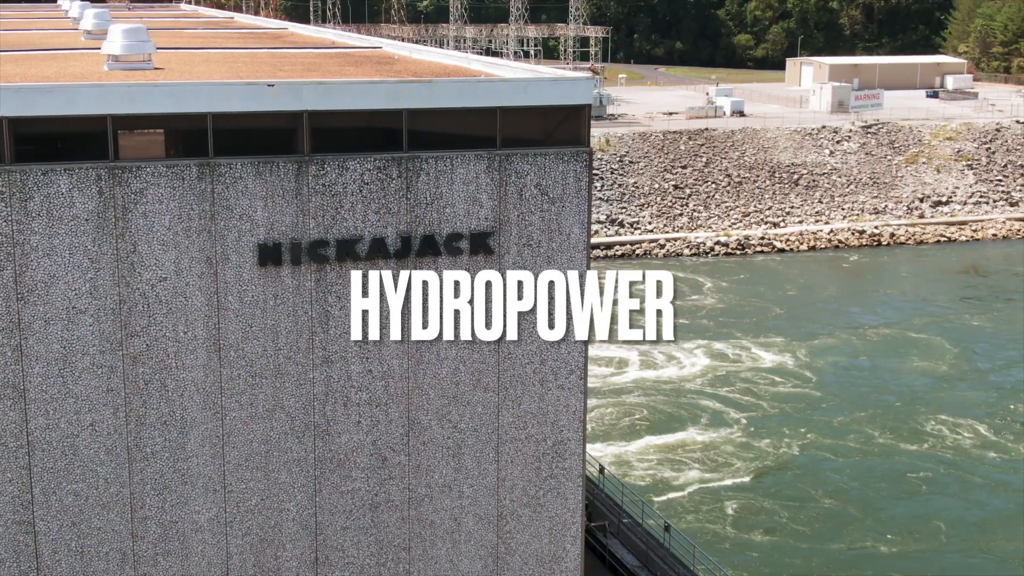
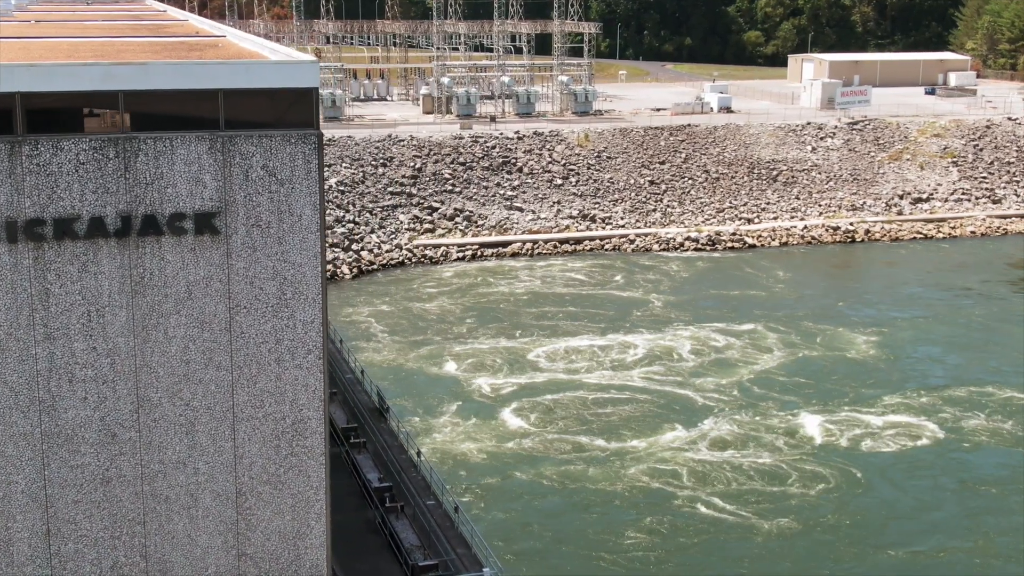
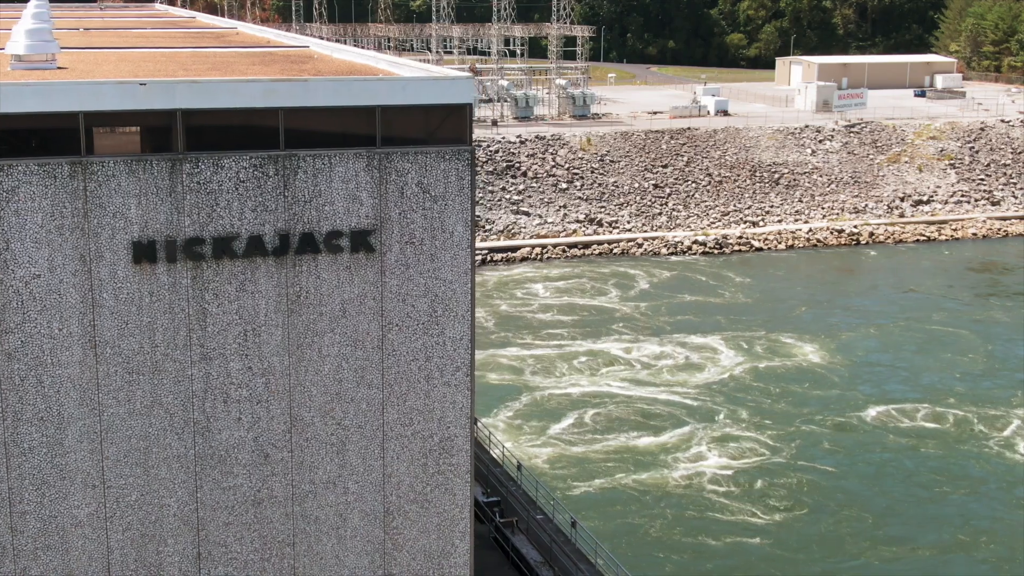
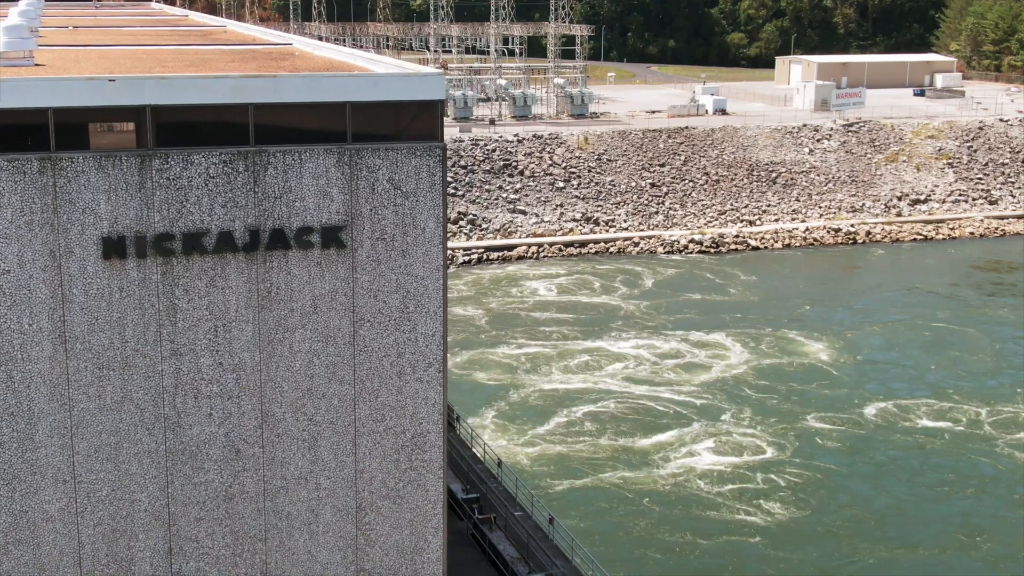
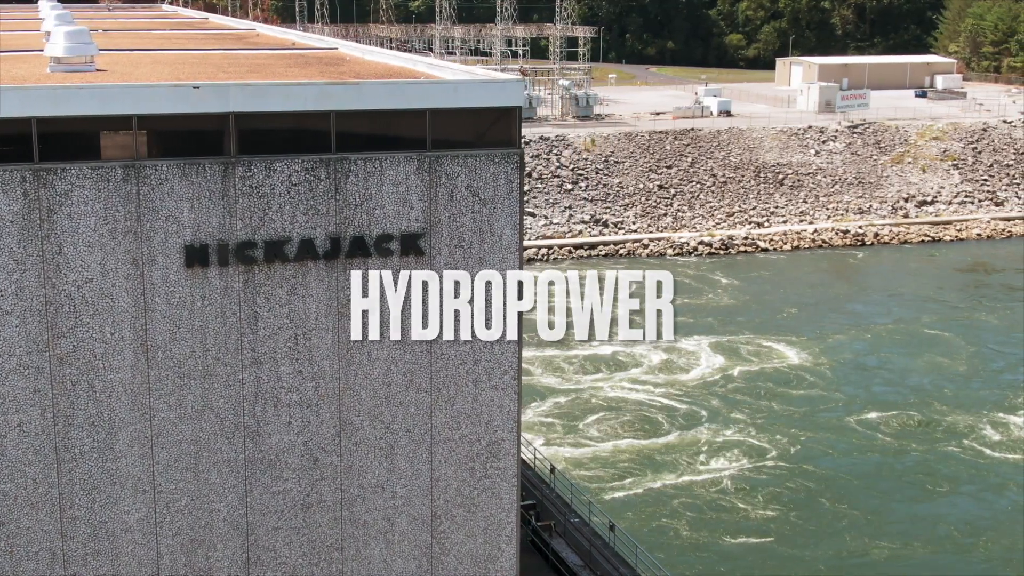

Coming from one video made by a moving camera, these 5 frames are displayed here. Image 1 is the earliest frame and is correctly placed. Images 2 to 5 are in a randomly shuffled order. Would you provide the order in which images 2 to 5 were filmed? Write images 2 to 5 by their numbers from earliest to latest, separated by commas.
5, 3, 4, 2
